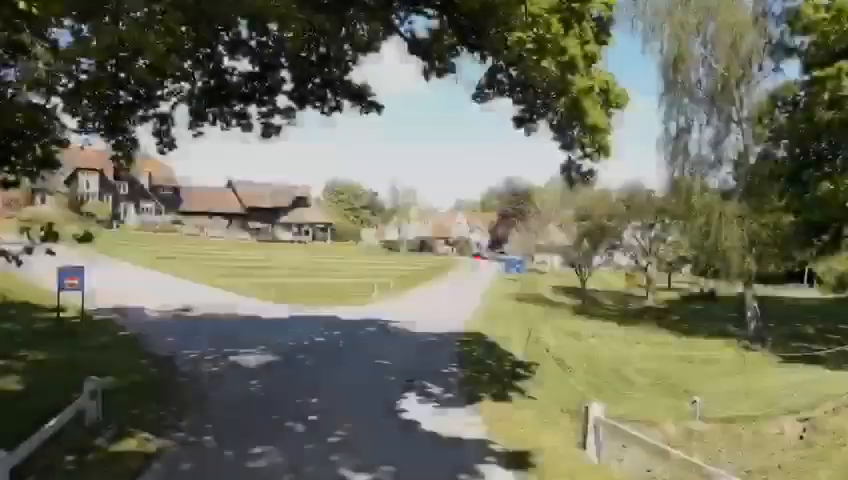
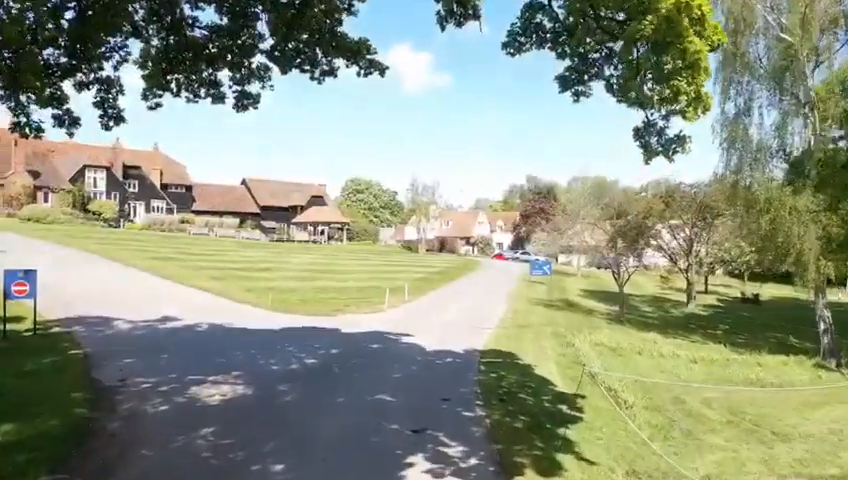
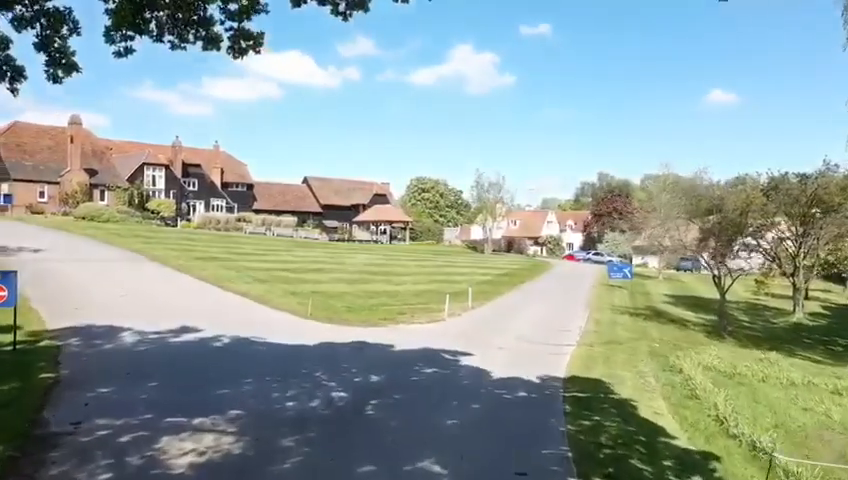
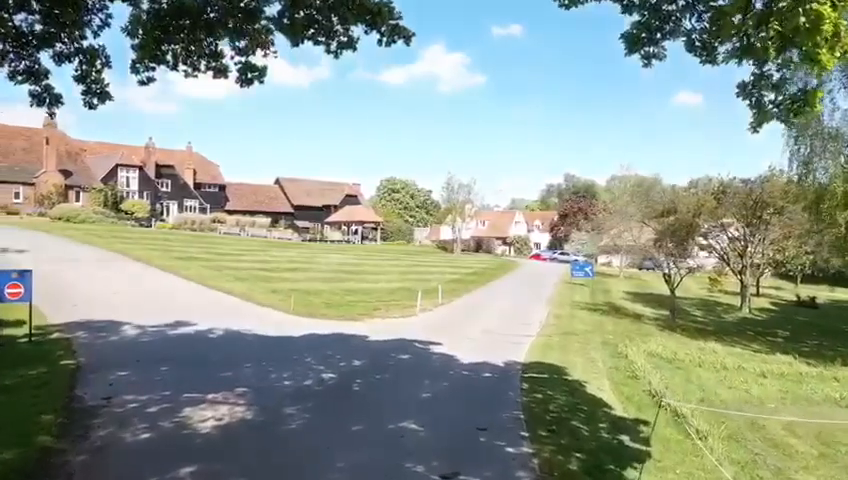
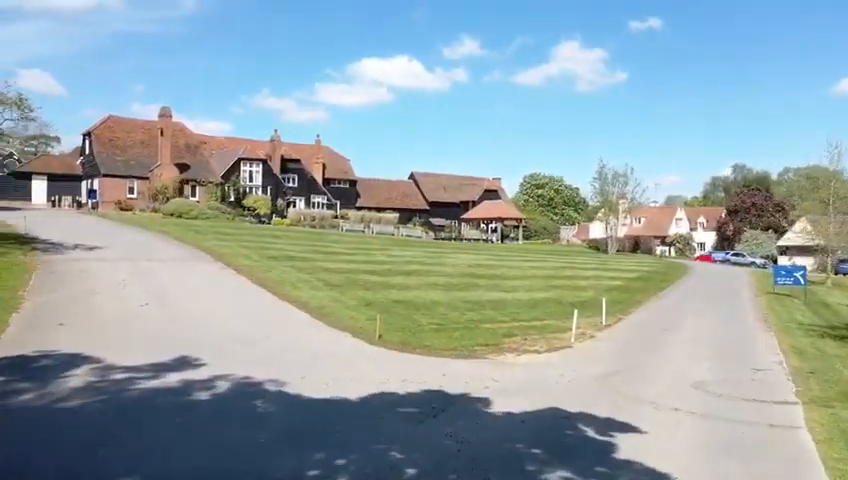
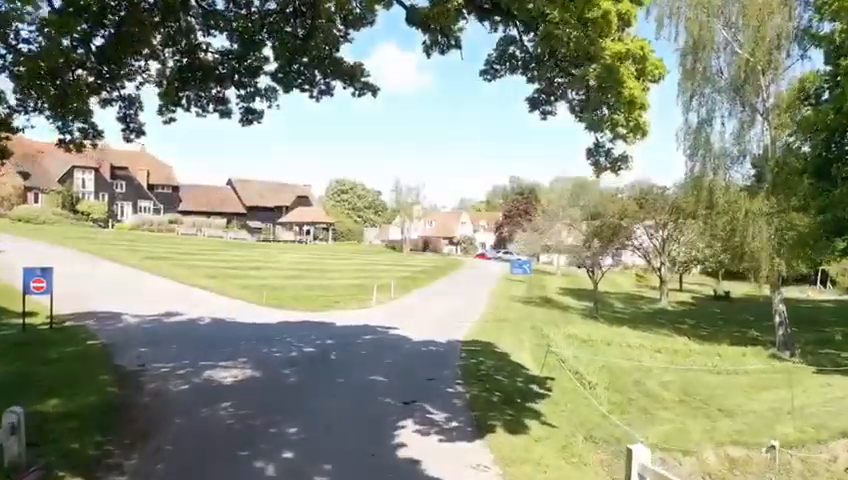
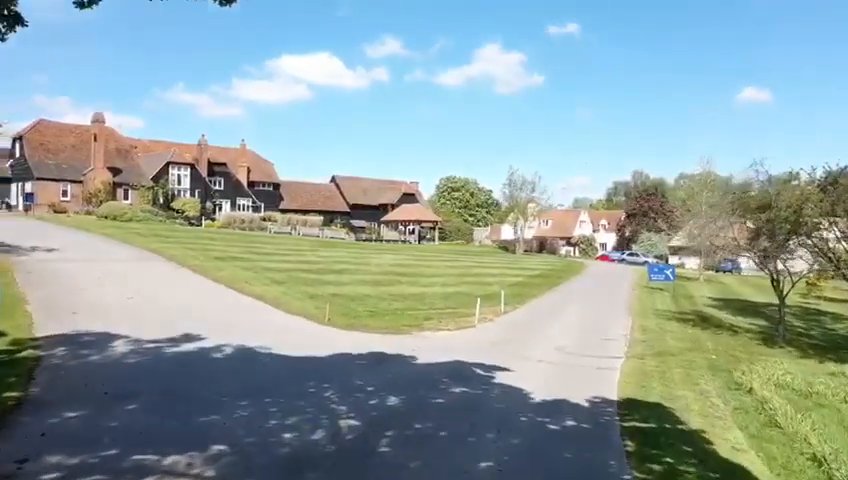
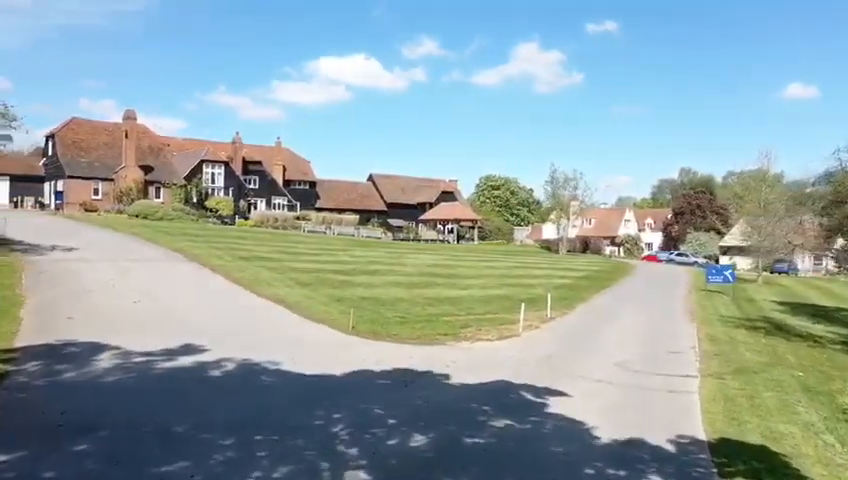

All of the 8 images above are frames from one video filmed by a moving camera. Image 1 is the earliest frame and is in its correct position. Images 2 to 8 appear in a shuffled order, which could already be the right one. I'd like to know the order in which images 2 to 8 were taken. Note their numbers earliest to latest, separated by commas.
6, 2, 4, 3, 7, 8, 5
